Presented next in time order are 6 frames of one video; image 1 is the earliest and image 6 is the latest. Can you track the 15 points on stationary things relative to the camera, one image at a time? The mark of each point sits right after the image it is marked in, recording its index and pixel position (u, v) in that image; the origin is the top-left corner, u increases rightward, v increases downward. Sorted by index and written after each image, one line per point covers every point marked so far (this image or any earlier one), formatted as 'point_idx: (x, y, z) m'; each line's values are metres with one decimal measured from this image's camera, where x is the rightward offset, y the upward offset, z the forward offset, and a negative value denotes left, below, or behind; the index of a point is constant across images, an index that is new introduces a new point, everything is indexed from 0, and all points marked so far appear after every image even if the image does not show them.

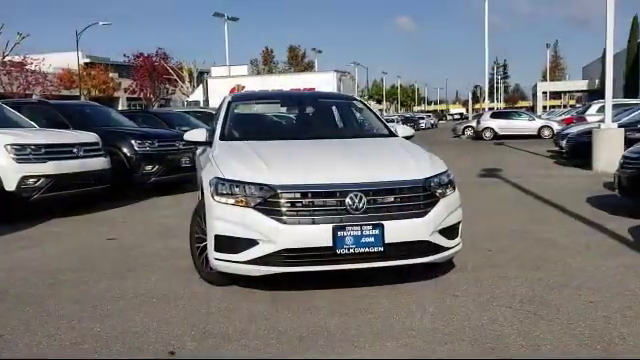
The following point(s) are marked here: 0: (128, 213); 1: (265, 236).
0: (-3.2, -0.5, +9.8) m
1: (-0.4, -0.4, +4.3) m
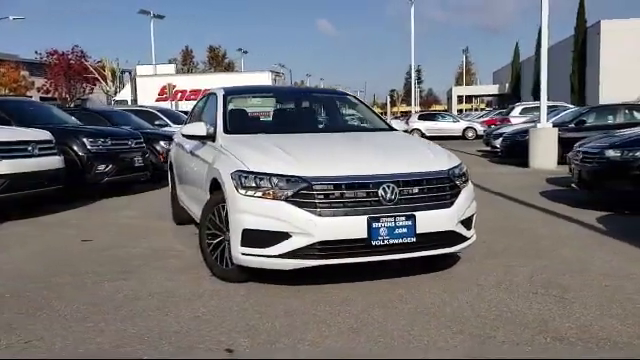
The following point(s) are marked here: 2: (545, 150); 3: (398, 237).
0: (-3.7, -0.5, +9.3) m
1: (-0.1, -0.3, +4.2) m
2: (+6.4, +0.8, +16.7) m
3: (+0.6, -0.4, +4.3) m
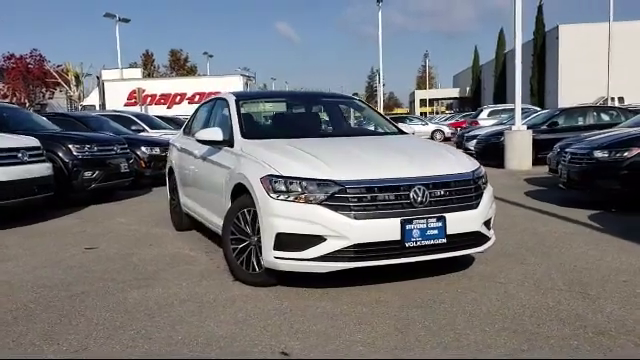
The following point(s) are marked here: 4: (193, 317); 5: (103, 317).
0: (-3.7, -0.6, +9.1) m
1: (+0.1, -0.4, +4.3) m
2: (+5.8, +0.8, +17.1) m
3: (+0.8, -0.4, +4.4) m
4: (-0.9, -1.0, +4.2) m
5: (-1.6, -1.0, +4.2) m
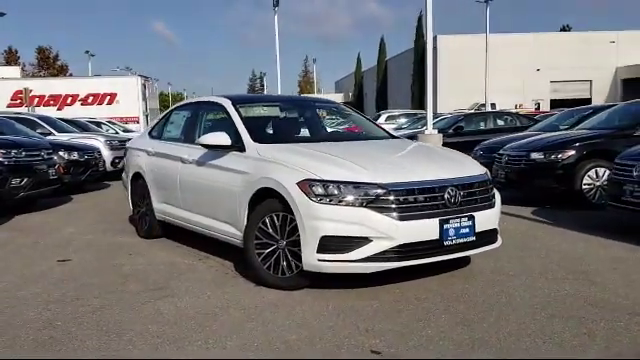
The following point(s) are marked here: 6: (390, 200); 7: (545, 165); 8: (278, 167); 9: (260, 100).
0: (-4.2, -0.8, +8.4) m
1: (+0.5, -0.4, +4.4) m
2: (+3.5, +0.8, +18.2) m
3: (+1.1, -0.5, +4.7) m
4: (-0.5, -1.0, +4.1) m
5: (-1.2, -1.0, +4.1) m
6: (+0.5, -0.2, +4.5) m
7: (+3.6, +0.2, +9.4) m
8: (-0.4, +0.1, +4.9) m
9: (-0.7, +0.9, +6.4) m
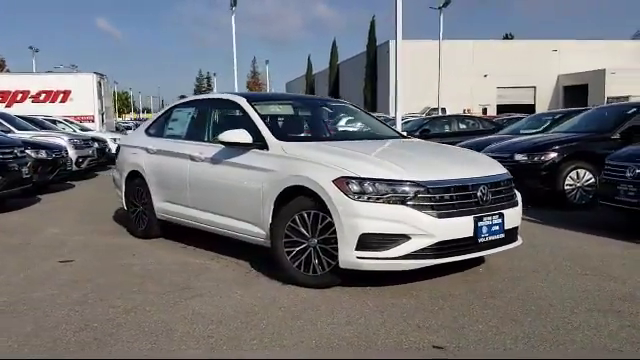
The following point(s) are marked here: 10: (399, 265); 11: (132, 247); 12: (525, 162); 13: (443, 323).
0: (-4.3, -0.7, +8.0) m
1: (+0.8, -0.4, +4.5) m
2: (+2.6, +0.7, +18.4) m
3: (+1.4, -0.4, +4.8) m
4: (-0.2, -1.0, +4.1) m
5: (-0.8, -1.0, +4.0) m
6: (+0.8, -0.1, +4.6) m
7: (+3.4, +0.2, +9.7) m
8: (-0.1, +0.1, +4.9) m
9: (-0.5, +0.9, +6.3) m
10: (+0.6, -0.7, +4.5) m
11: (-2.2, -0.8, +6.9) m
12: (+3.4, +0.3, +9.7) m
13: (+0.8, -1.0, +4.0) m
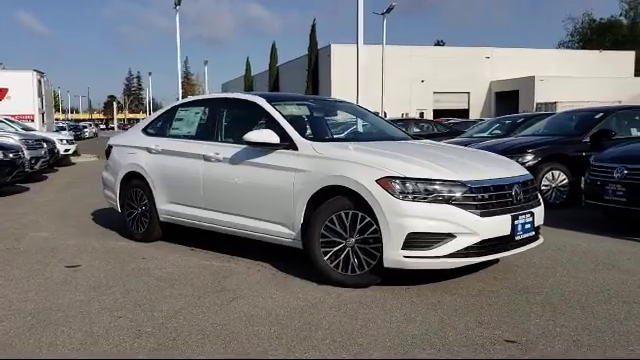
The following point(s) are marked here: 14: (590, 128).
0: (-4.3, -0.7, +7.6) m
1: (+1.1, -0.4, +4.6) m
2: (+1.4, +0.7, +18.7) m
3: (+1.7, -0.4, +5.0) m
4: (+0.3, -1.0, +4.1) m
5: (-0.4, -1.0, +3.9) m
6: (+1.2, -0.1, +4.7) m
7: (+3.2, +0.2, +10.0) m
8: (+0.2, +0.1, +4.9) m
9: (-0.3, +0.9, +6.3) m
10: (+1.0, -0.7, +4.6) m
11: (-2.1, -0.8, +6.6) m
12: (+3.1, +0.3, +10.1) m
13: (+1.3, -1.0, +4.1) m
14: (+4.9, +1.0, +10.7) m
